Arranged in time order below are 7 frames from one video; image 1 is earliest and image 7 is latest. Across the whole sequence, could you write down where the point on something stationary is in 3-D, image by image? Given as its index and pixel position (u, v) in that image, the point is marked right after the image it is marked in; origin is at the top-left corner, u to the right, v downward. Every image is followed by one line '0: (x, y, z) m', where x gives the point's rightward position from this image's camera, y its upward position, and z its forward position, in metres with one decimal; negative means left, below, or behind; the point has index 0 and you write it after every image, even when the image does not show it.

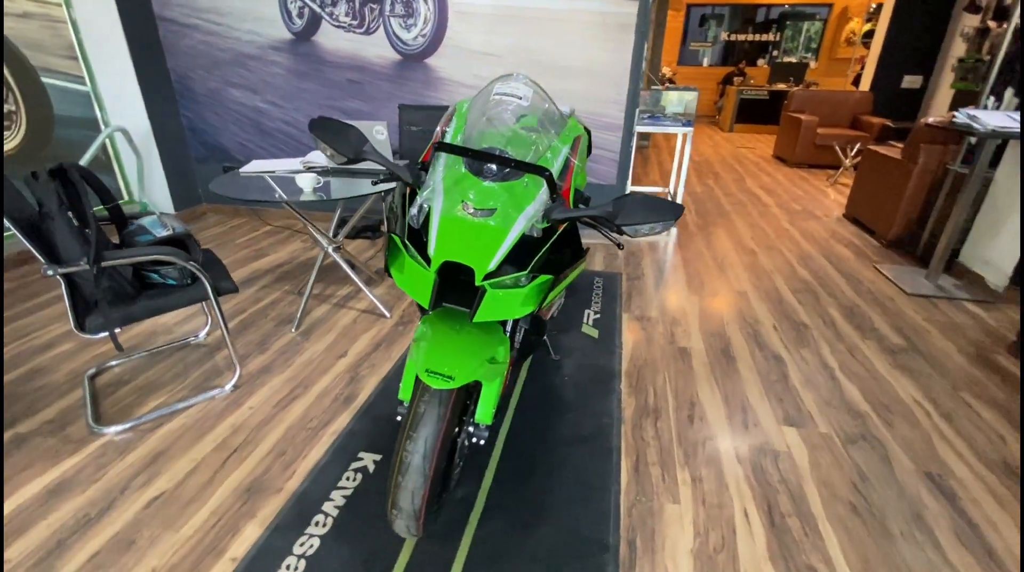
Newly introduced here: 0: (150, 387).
0: (-1.5, -0.4, +2.0) m
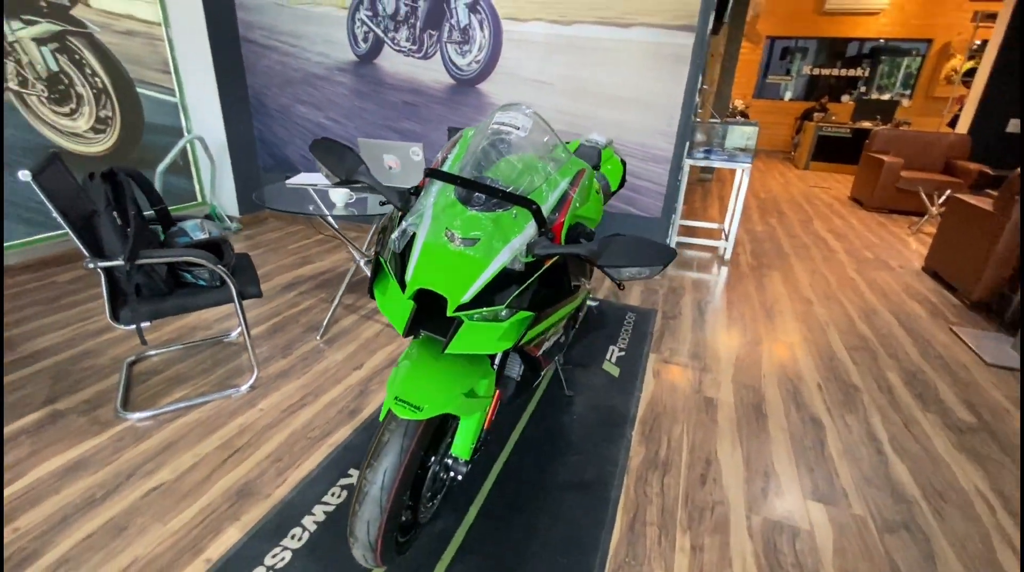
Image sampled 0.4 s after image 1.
0: (-1.5, -0.4, +2.1) m
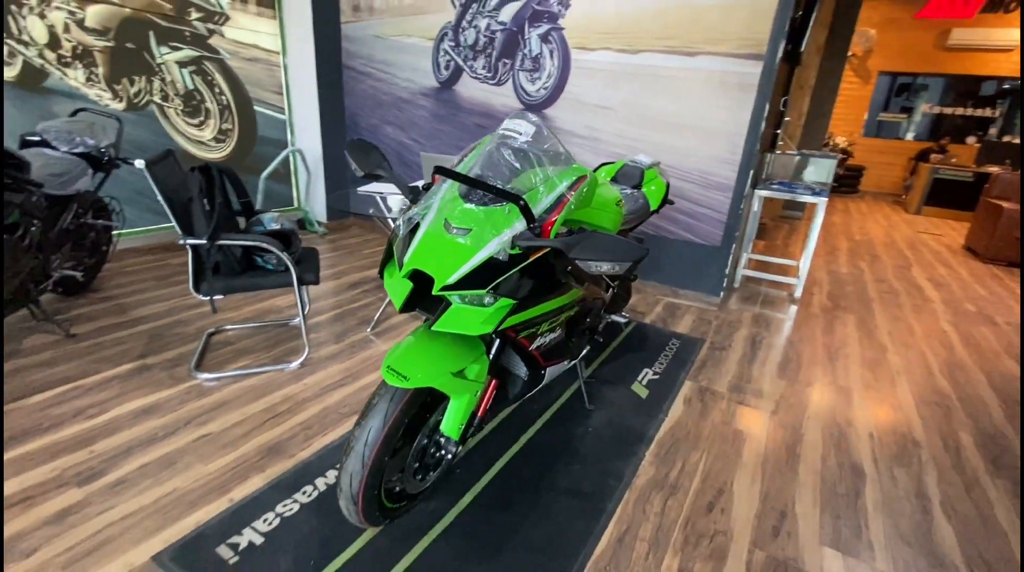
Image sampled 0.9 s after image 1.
0: (-1.3, -0.3, +2.4) m
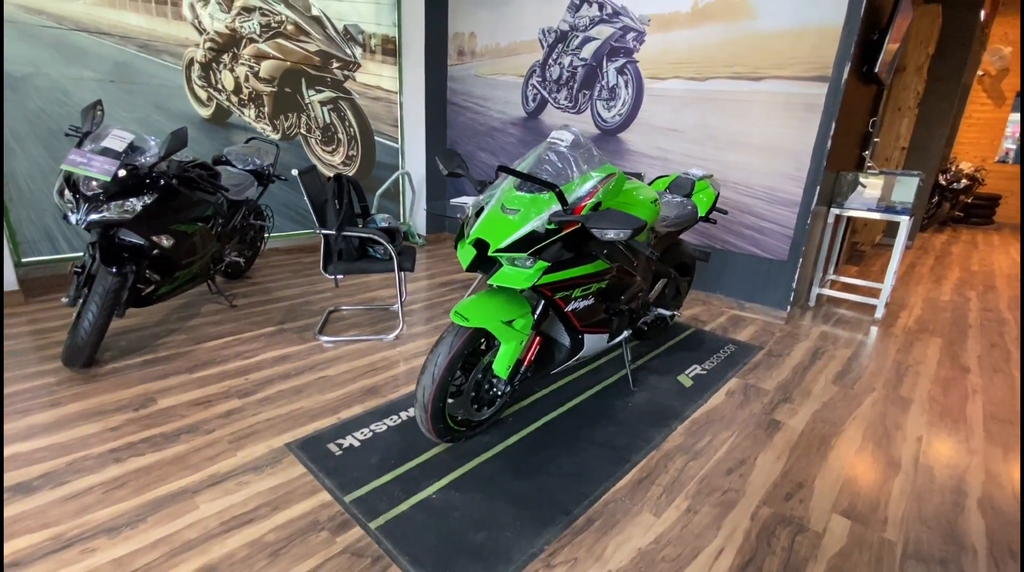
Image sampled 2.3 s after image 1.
0: (-1.0, -0.2, +3.0) m
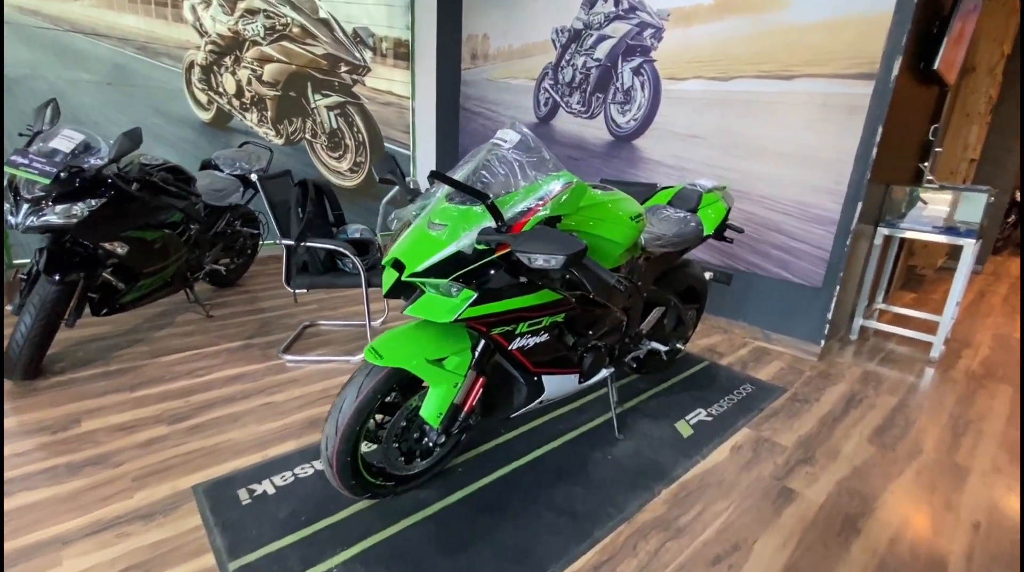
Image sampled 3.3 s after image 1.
0: (-1.1, -0.3, +2.7) m
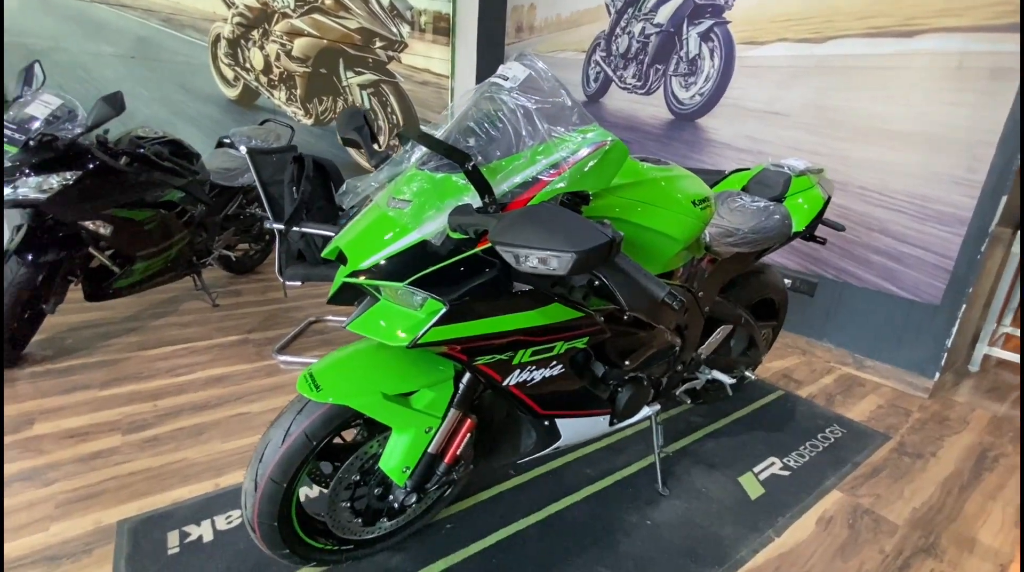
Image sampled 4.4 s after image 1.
0: (-0.9, -0.3, +2.4) m
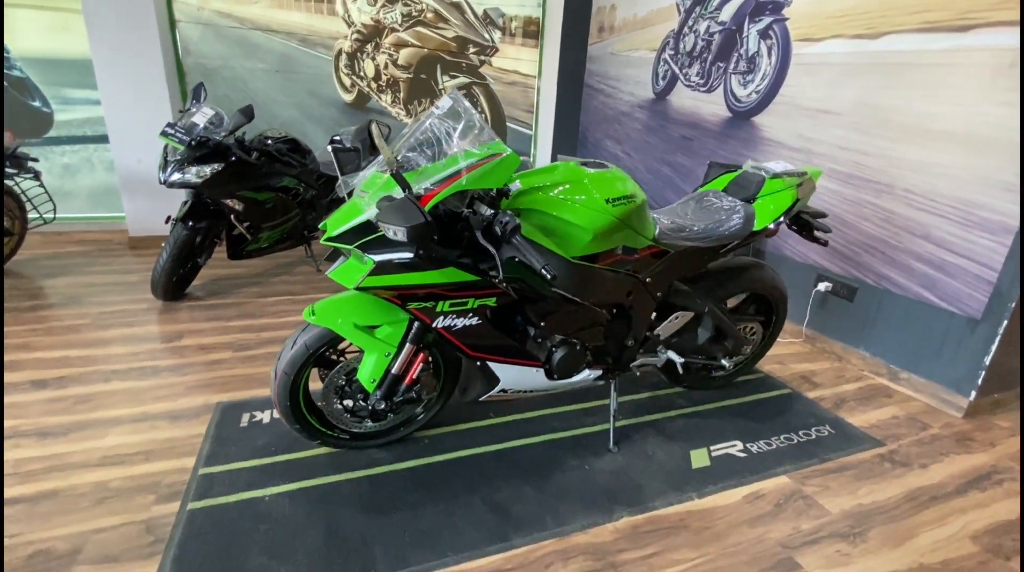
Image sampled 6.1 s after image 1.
0: (-0.7, -0.1, +3.0) m
